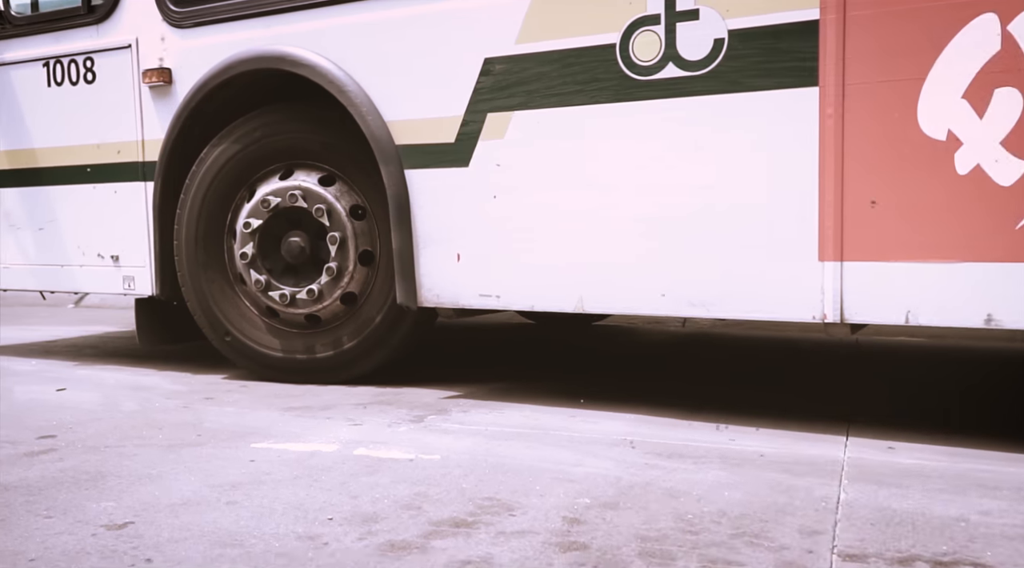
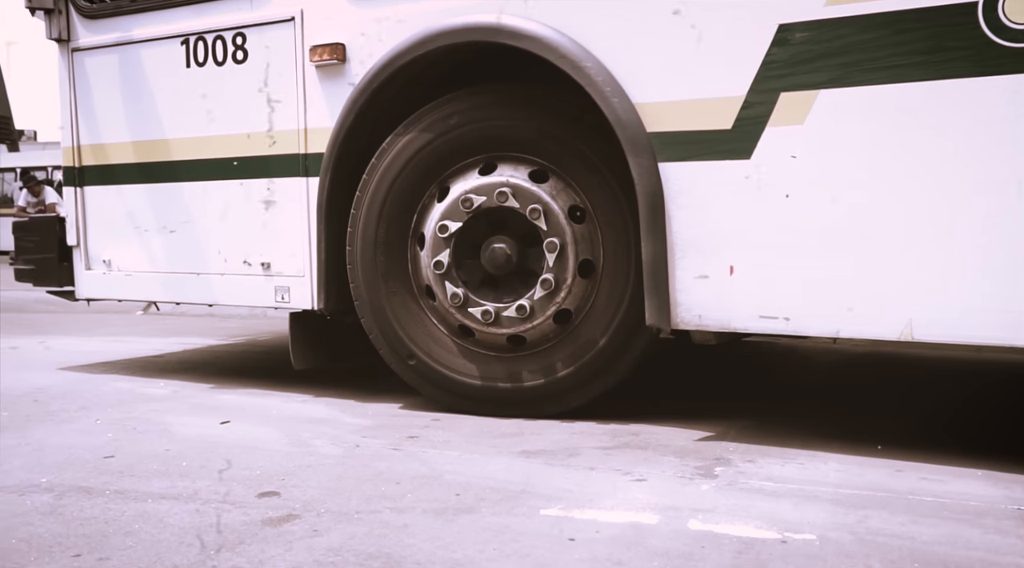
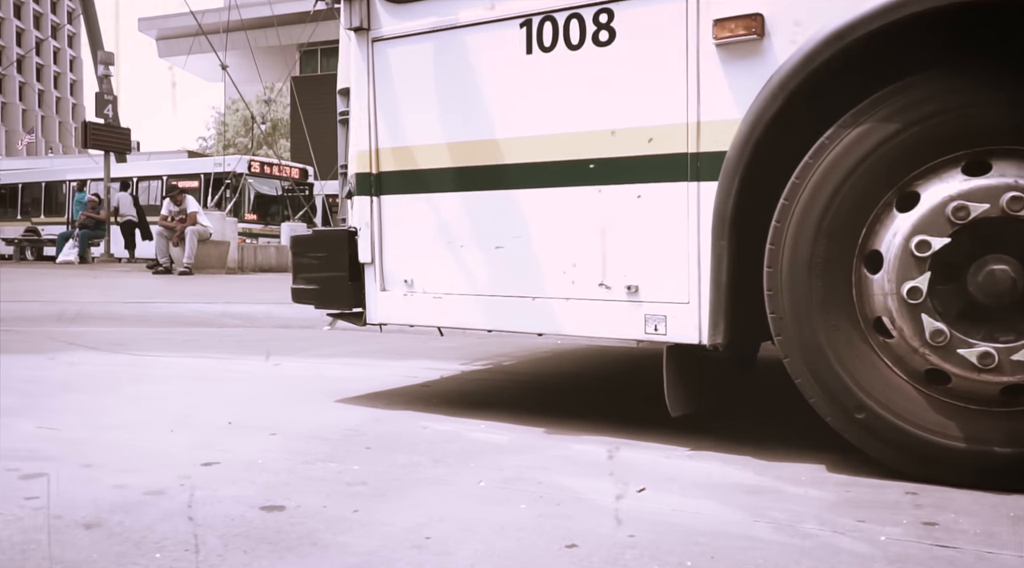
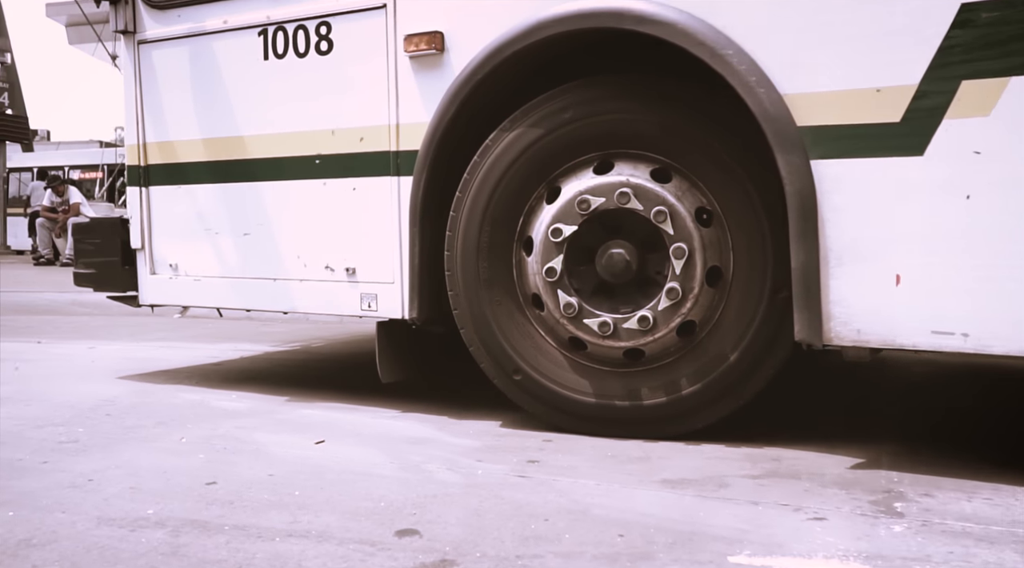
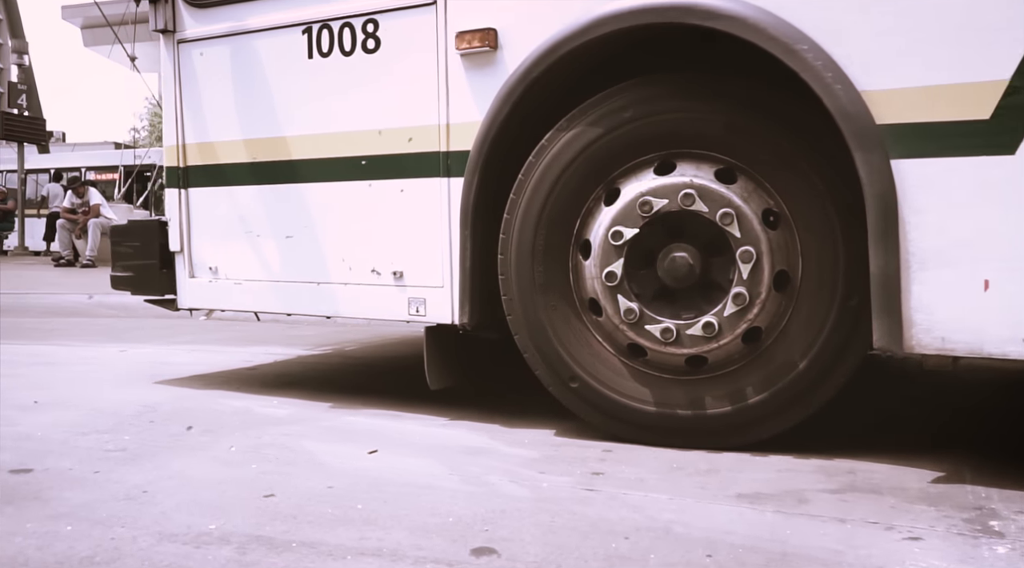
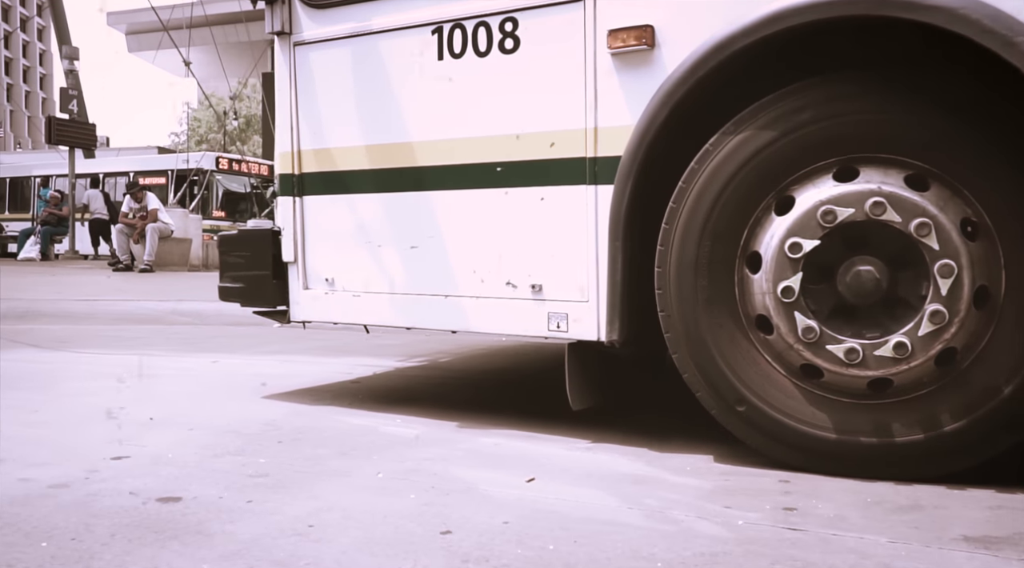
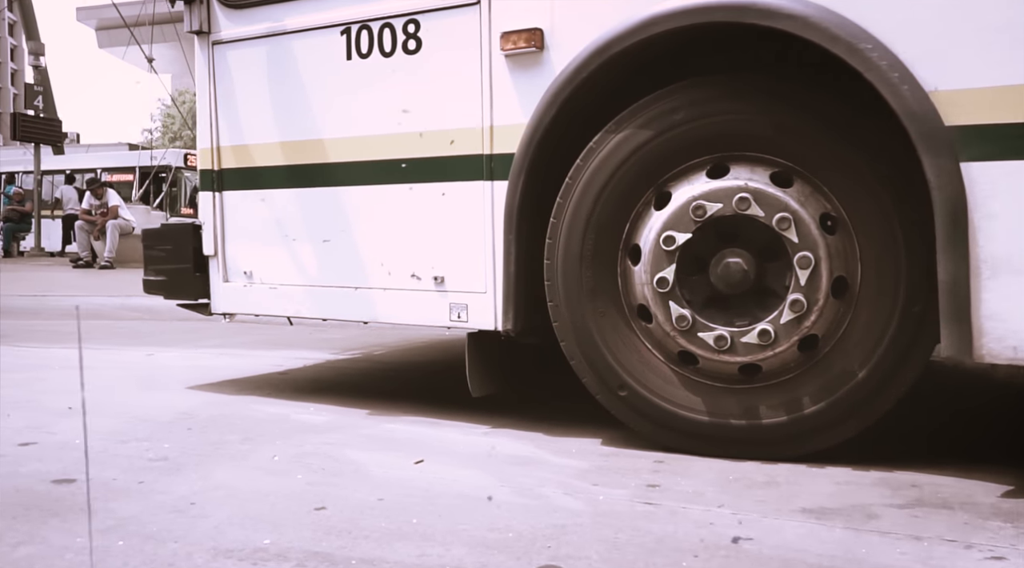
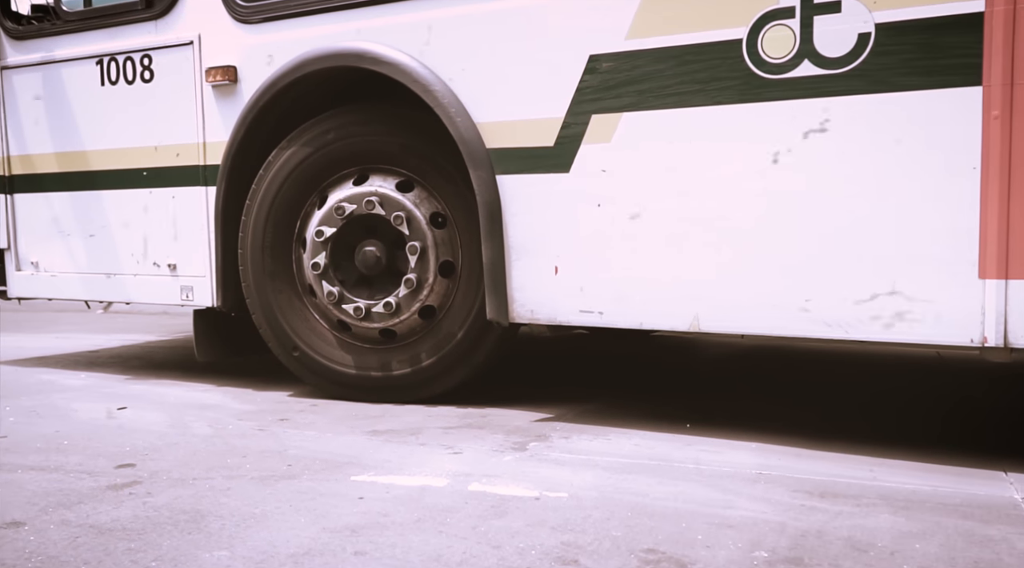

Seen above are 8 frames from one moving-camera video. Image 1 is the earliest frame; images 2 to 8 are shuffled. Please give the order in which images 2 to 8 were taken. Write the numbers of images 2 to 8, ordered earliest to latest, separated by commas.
8, 2, 4, 5, 7, 6, 3
